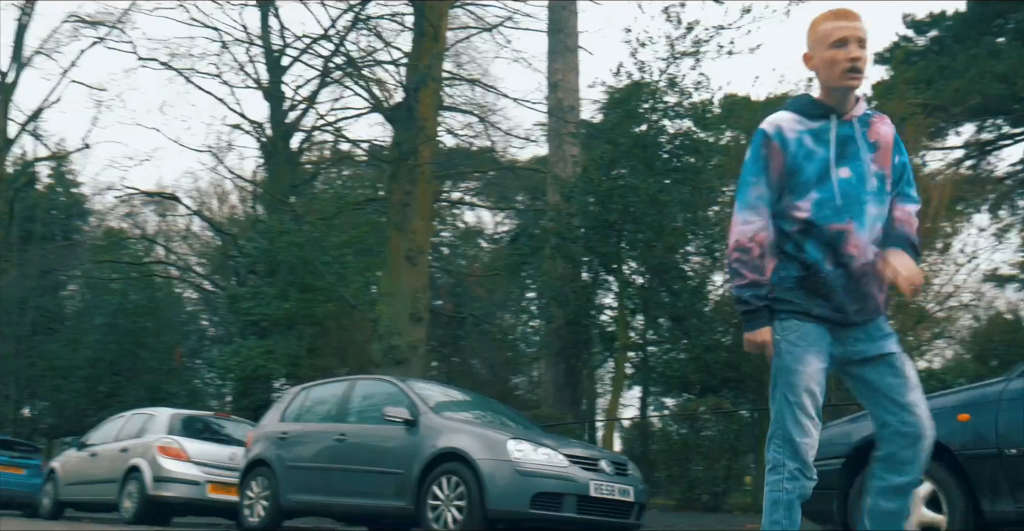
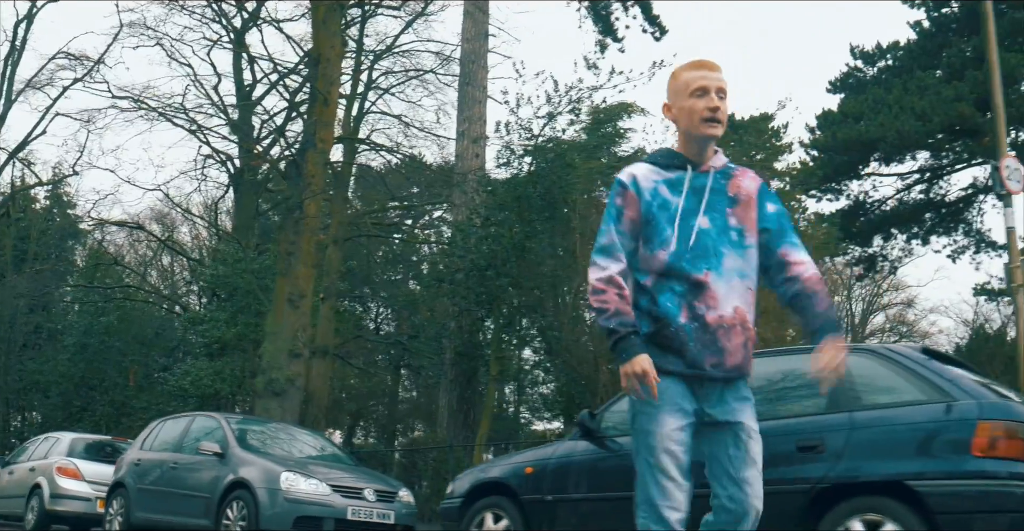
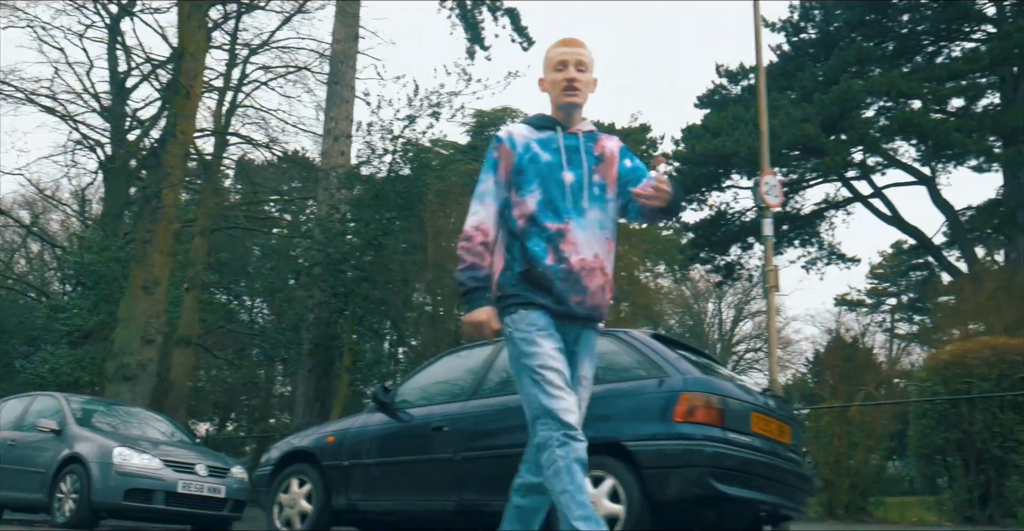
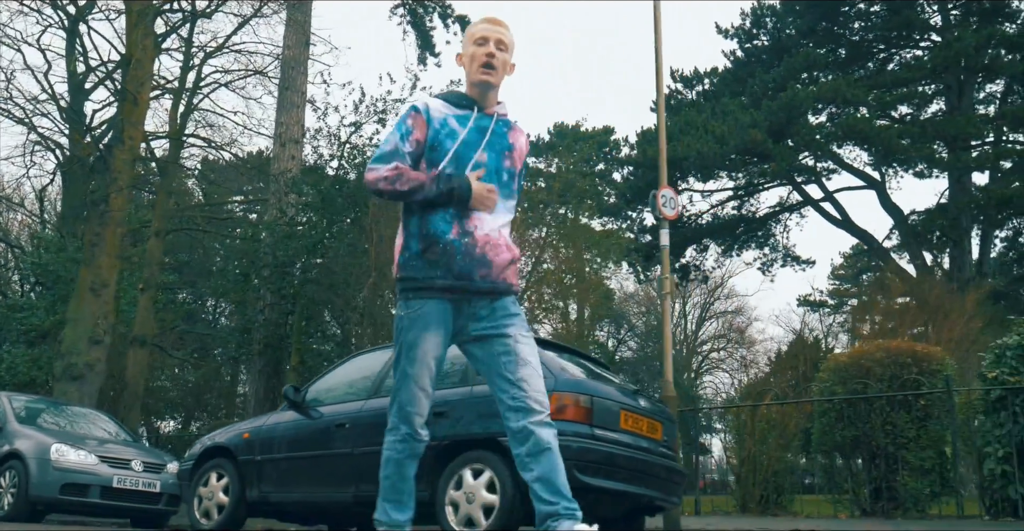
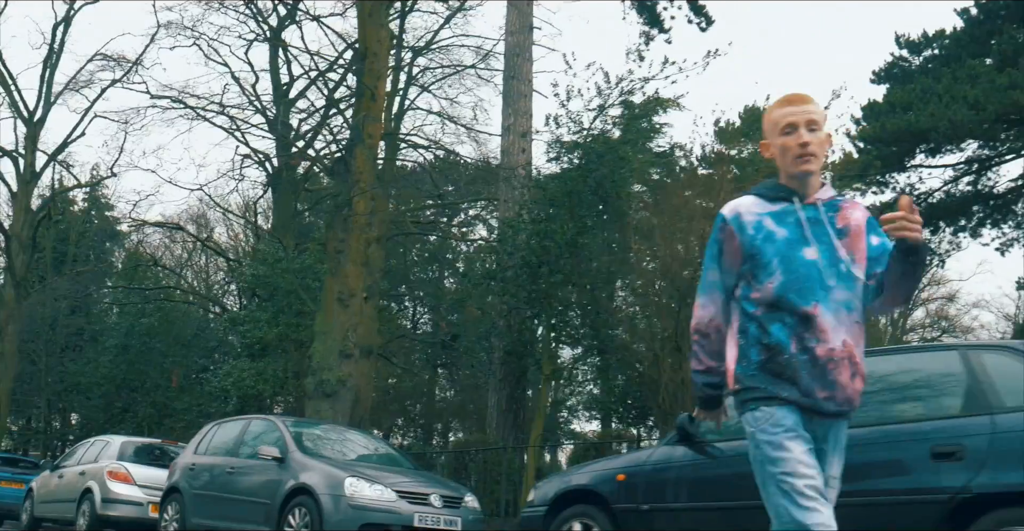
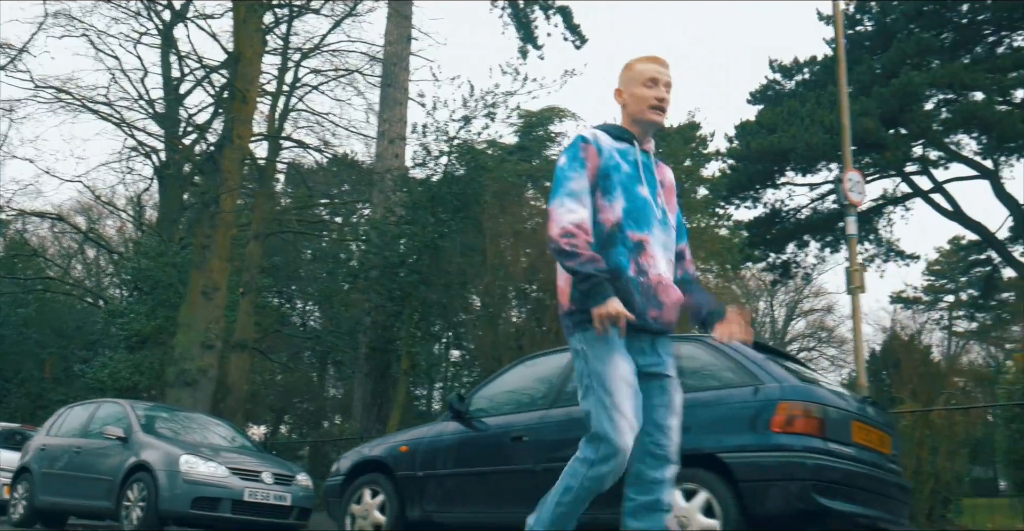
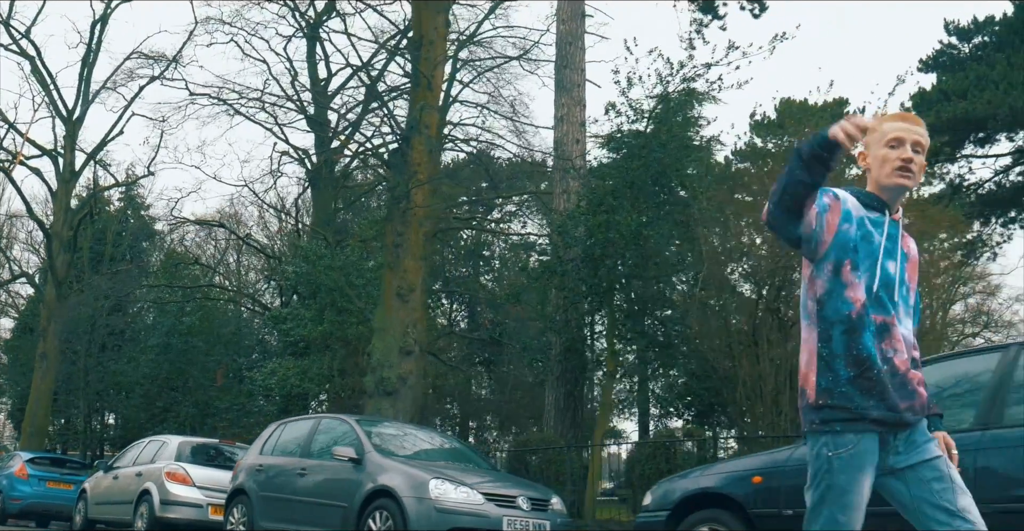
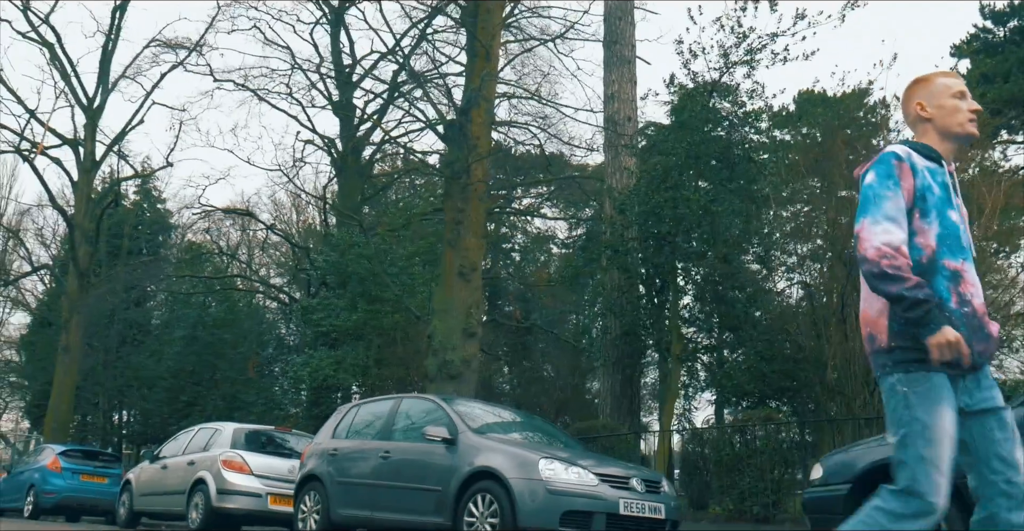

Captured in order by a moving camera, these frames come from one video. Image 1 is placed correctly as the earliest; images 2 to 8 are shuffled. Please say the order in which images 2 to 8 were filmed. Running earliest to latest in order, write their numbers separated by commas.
8, 7, 5, 2, 6, 3, 4
